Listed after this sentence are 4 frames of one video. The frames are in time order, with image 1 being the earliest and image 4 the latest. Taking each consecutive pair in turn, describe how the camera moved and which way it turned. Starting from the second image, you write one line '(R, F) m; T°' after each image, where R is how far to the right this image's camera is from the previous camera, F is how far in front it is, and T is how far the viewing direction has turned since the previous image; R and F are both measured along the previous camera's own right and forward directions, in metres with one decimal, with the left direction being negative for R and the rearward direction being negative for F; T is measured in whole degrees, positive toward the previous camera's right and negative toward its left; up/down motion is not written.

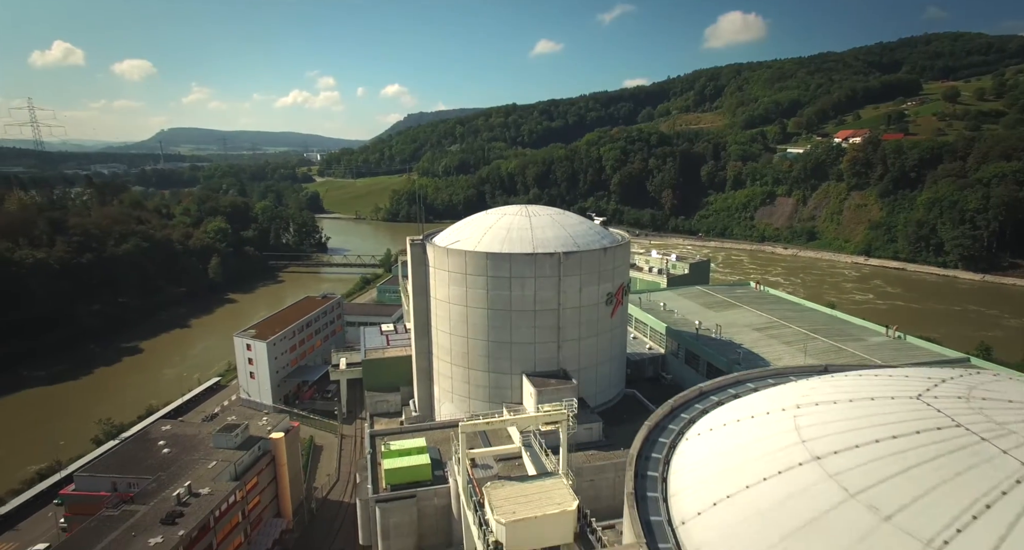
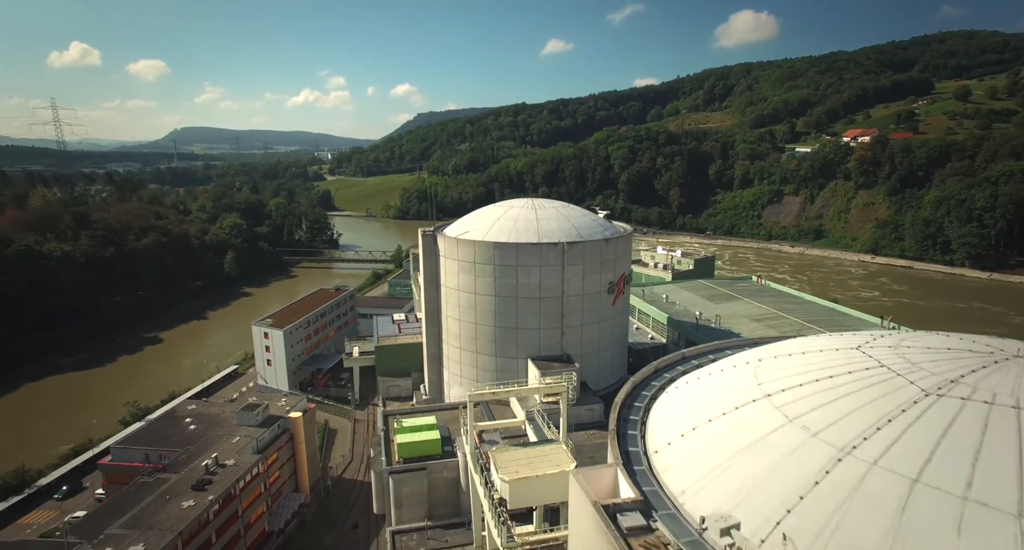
(+0.1, -1.5) m; -1°
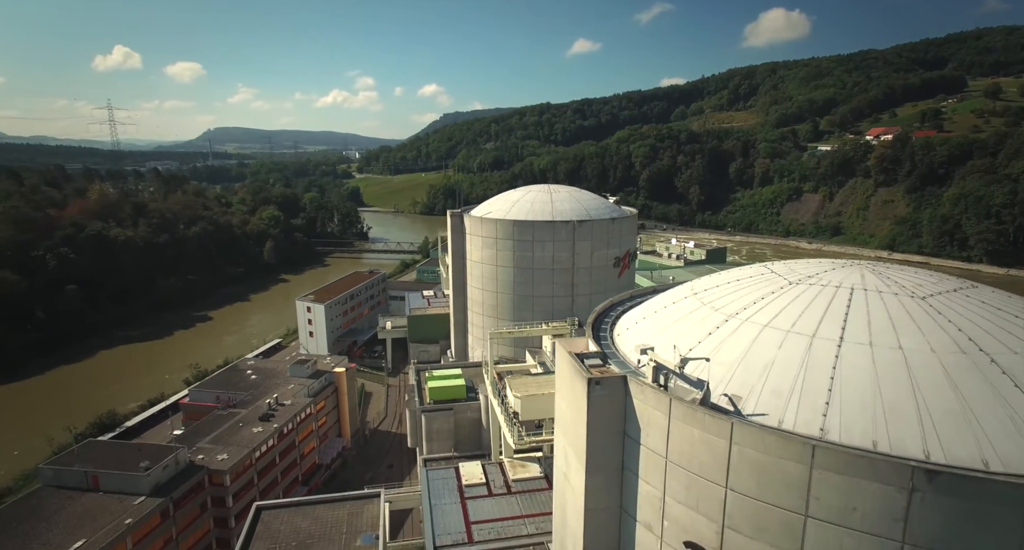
(+0.4, -4.1) m; -2°
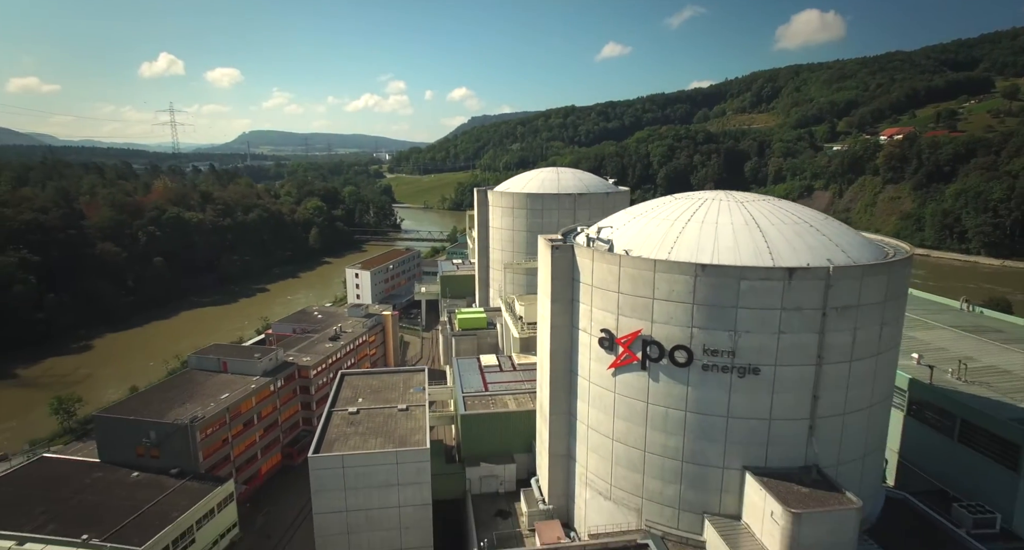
(+1.0, -8.2) m; -3°
